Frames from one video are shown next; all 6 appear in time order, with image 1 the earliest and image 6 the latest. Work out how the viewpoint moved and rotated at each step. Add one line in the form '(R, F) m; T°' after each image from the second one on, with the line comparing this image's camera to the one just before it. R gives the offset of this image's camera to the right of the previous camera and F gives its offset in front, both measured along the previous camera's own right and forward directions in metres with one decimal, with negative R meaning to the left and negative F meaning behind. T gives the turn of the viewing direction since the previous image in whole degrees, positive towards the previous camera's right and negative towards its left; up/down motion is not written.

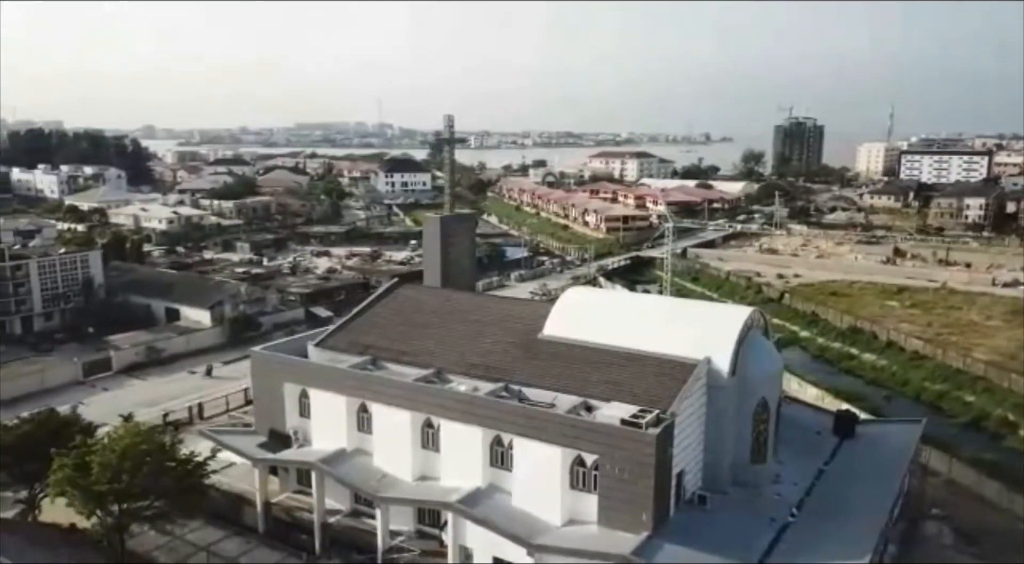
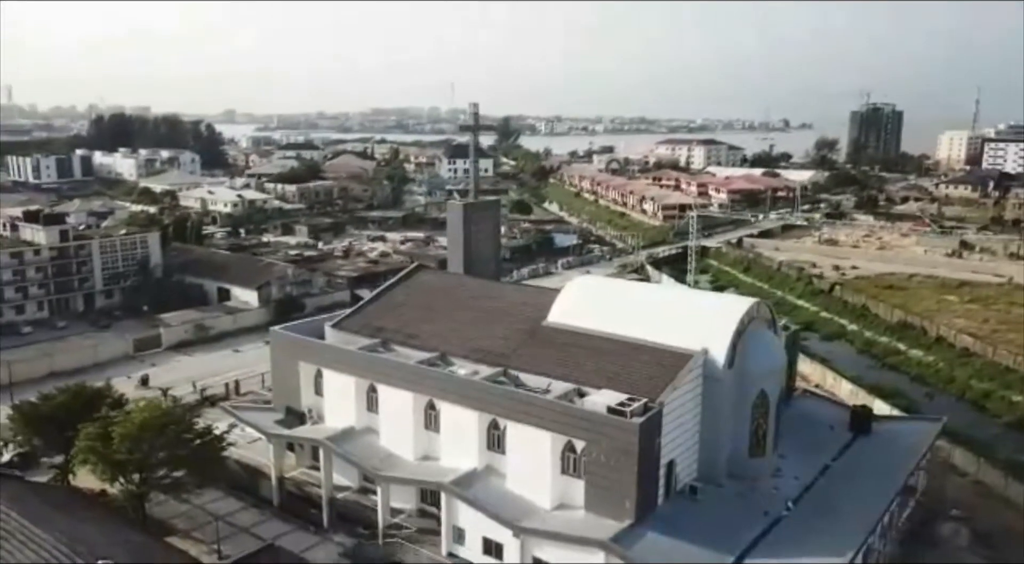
(+1.4, -0.1) m; -4°
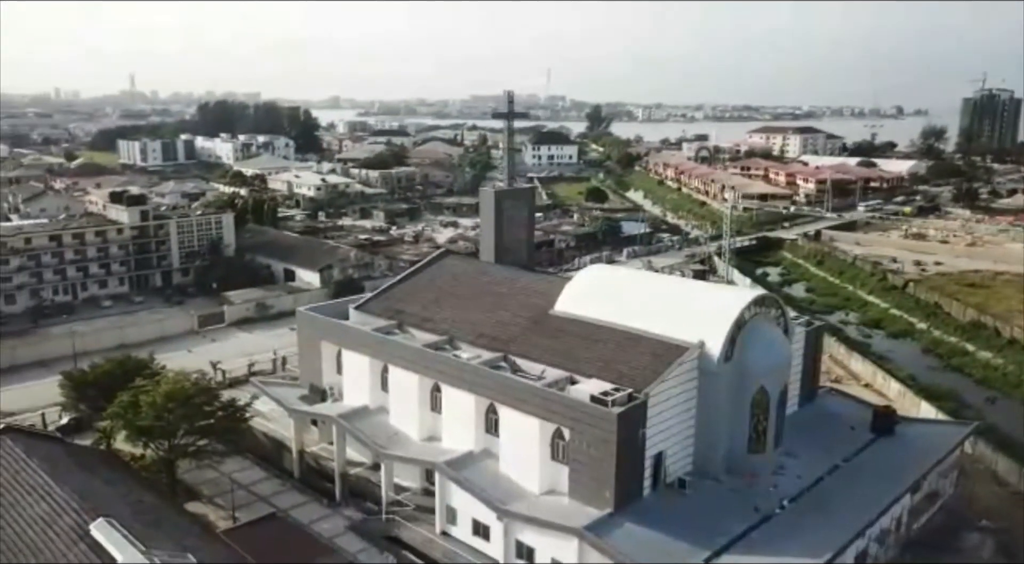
(+1.9, -0.1) m; -6°
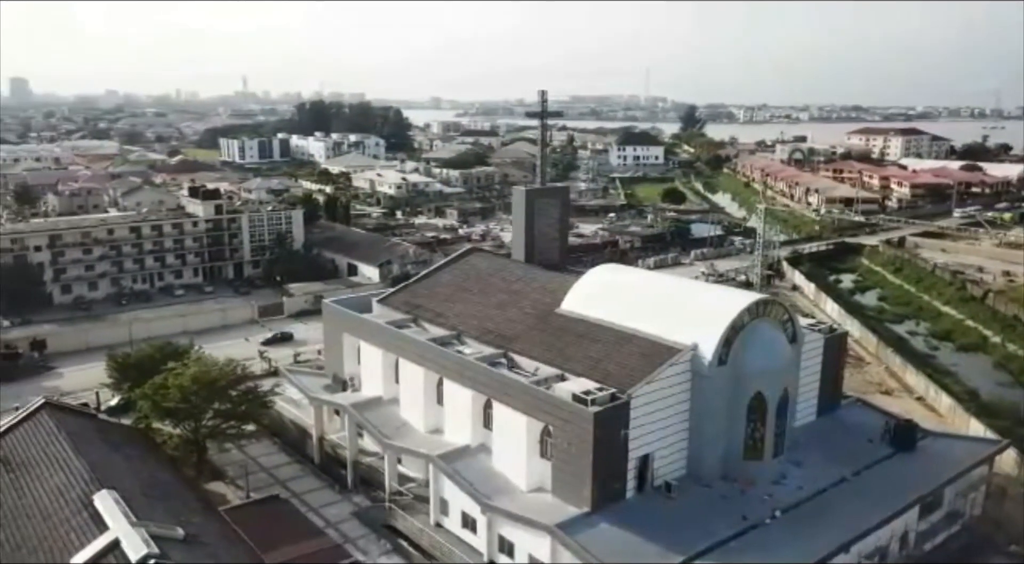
(+1.9, 0.0) m; -6°
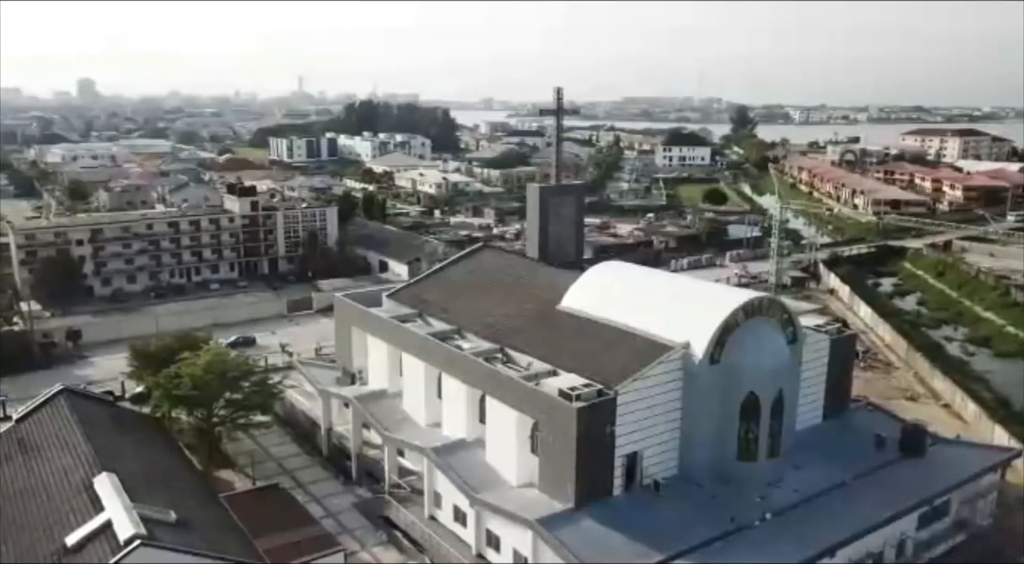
(+1.1, 0.0) m; -3°
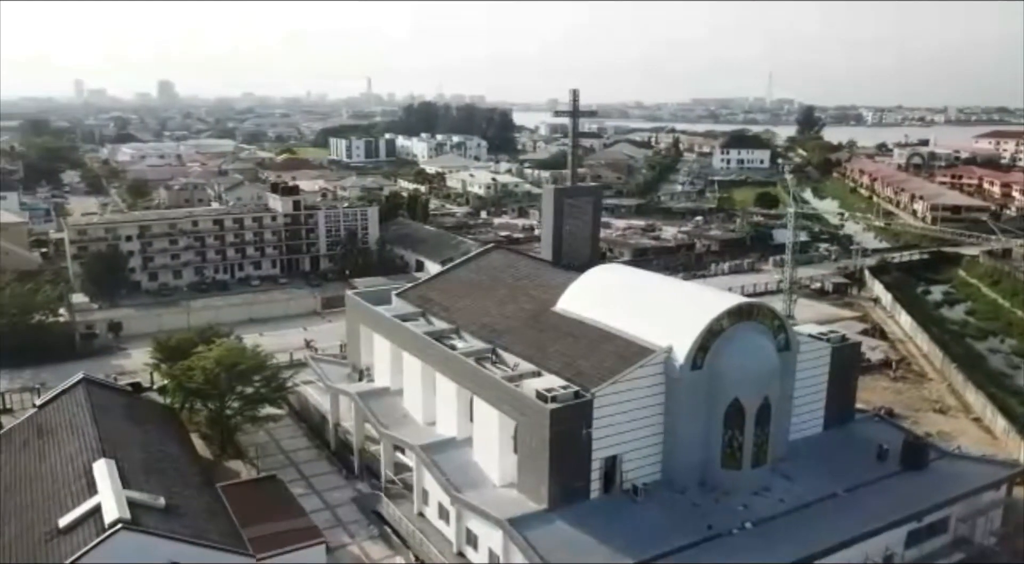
(+1.5, -0.1) m; -4°
